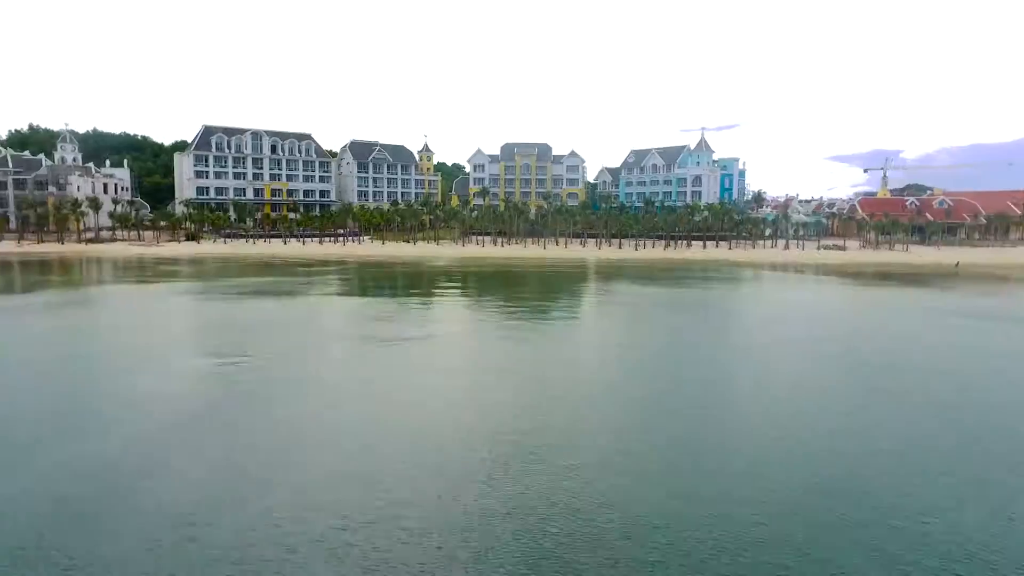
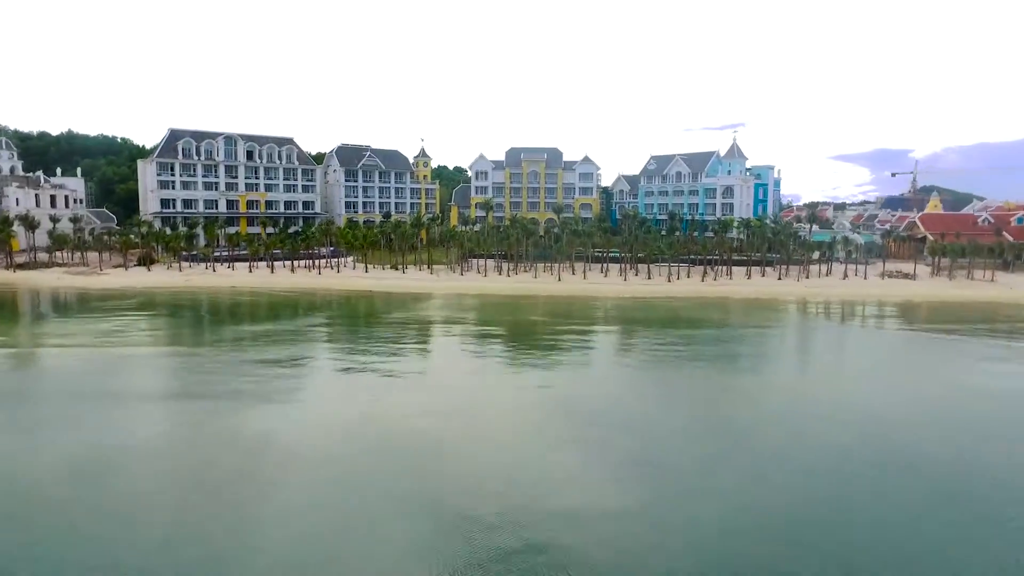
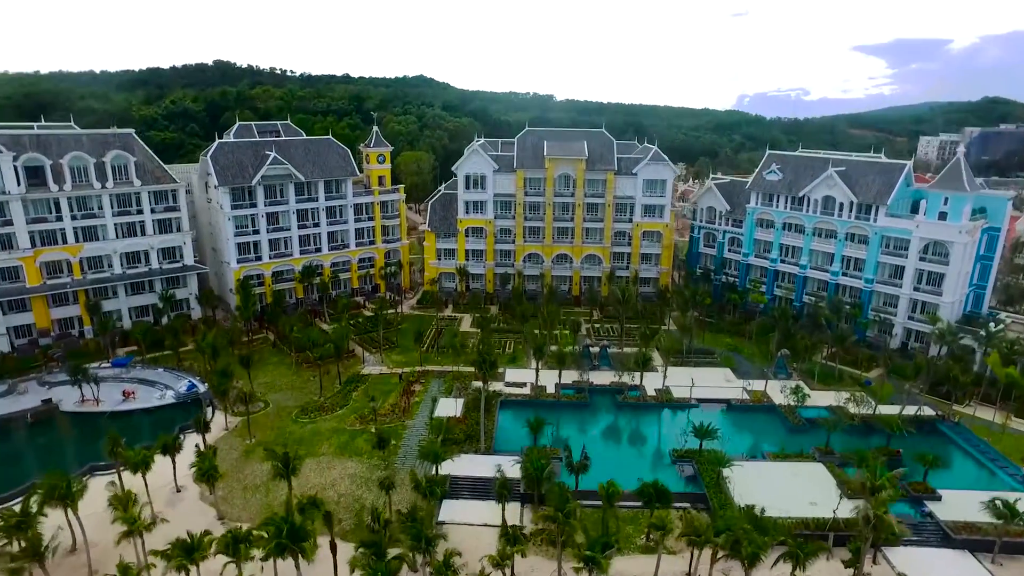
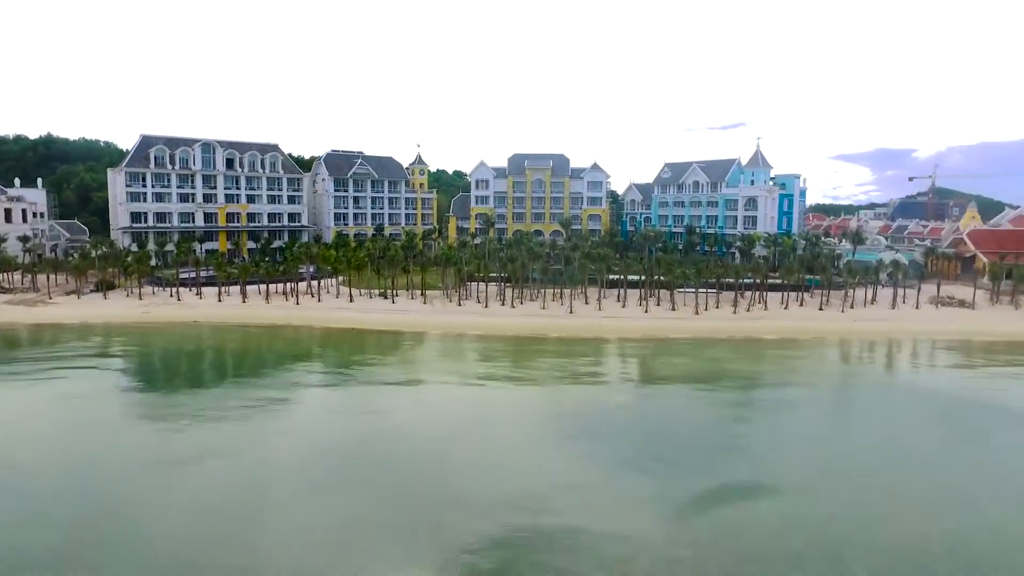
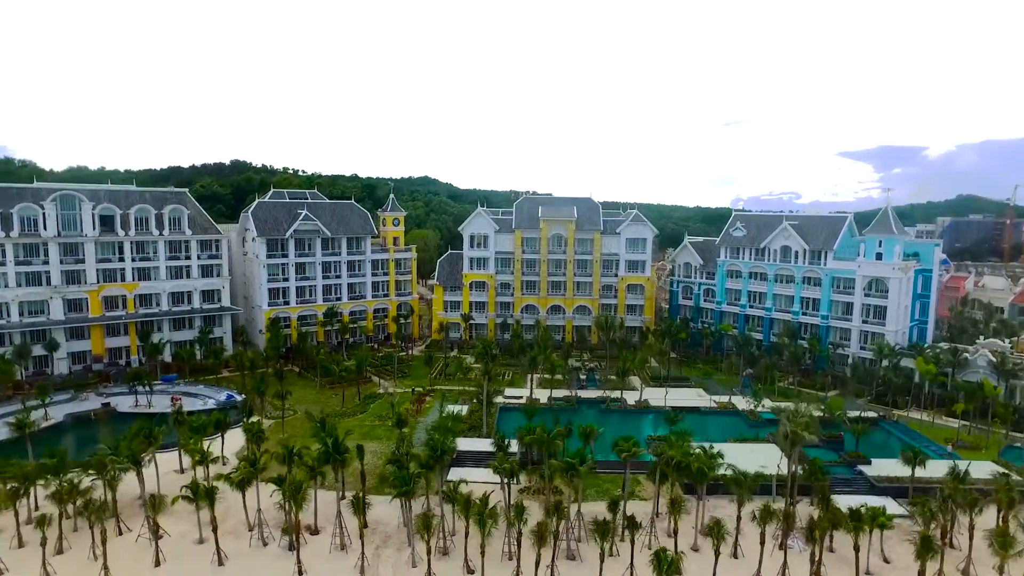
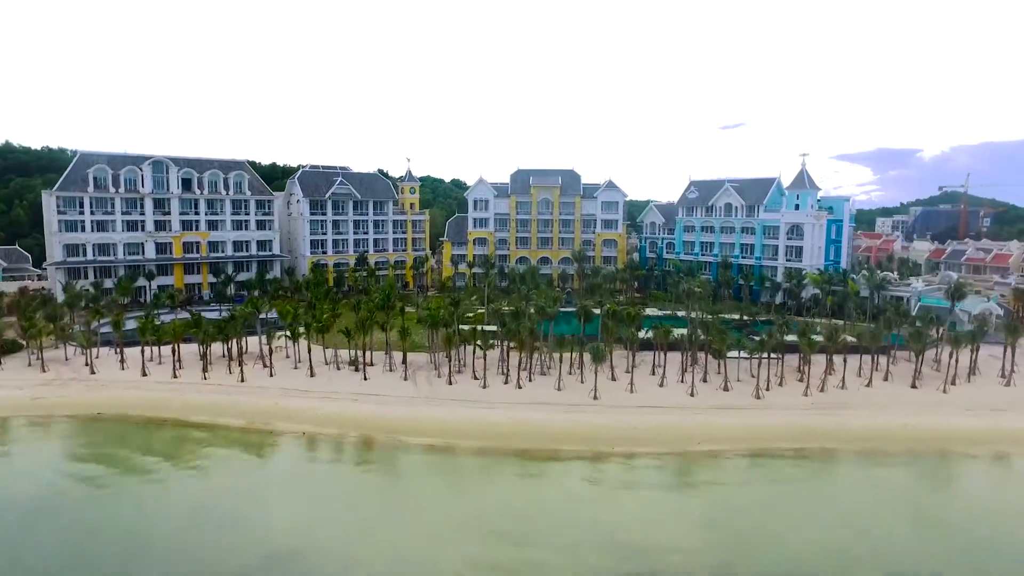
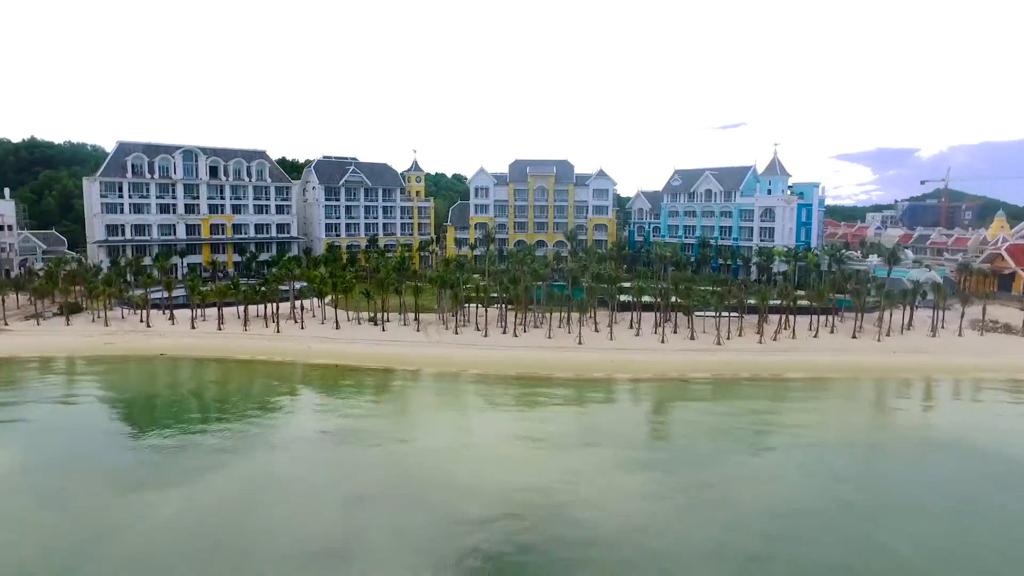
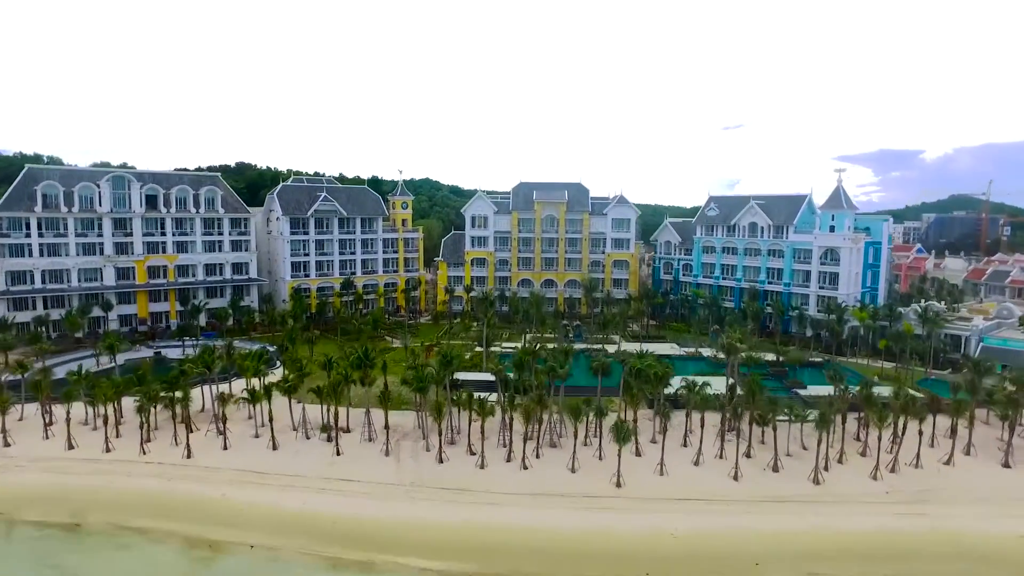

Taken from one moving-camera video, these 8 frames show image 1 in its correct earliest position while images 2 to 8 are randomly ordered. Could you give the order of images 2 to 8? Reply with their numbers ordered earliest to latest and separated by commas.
2, 4, 7, 6, 8, 5, 3
